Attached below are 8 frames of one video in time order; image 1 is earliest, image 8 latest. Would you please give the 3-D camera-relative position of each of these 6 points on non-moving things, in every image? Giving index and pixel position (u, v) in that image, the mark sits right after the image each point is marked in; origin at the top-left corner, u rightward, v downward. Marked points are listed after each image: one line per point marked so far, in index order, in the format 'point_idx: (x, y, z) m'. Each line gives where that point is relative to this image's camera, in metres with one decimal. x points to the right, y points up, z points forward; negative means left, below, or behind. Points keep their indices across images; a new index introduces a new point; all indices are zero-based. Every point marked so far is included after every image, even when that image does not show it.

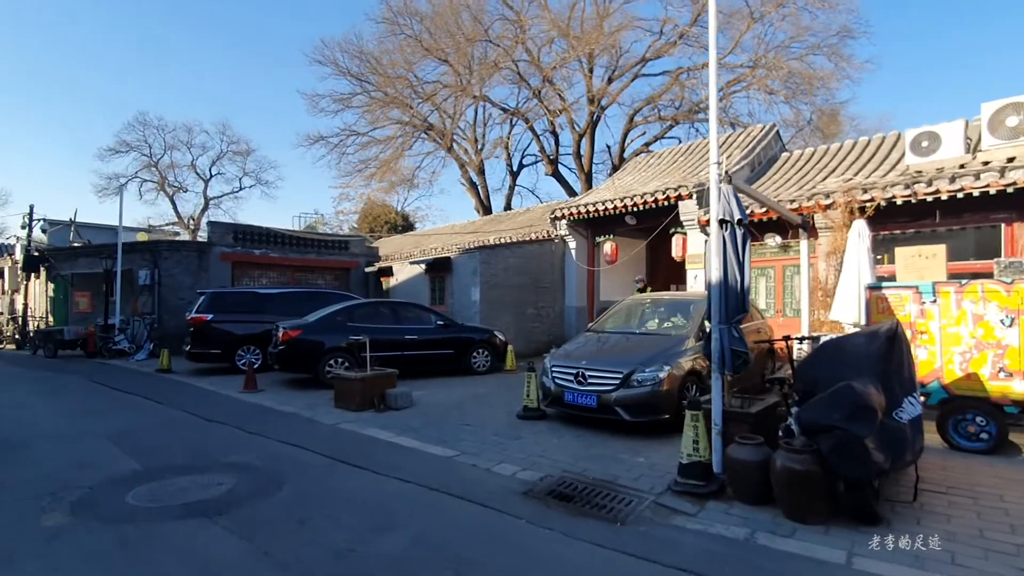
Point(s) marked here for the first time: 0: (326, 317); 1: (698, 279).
0: (-3.7, -0.6, +10.4) m
1: (+4.4, +0.2, +12.4) m
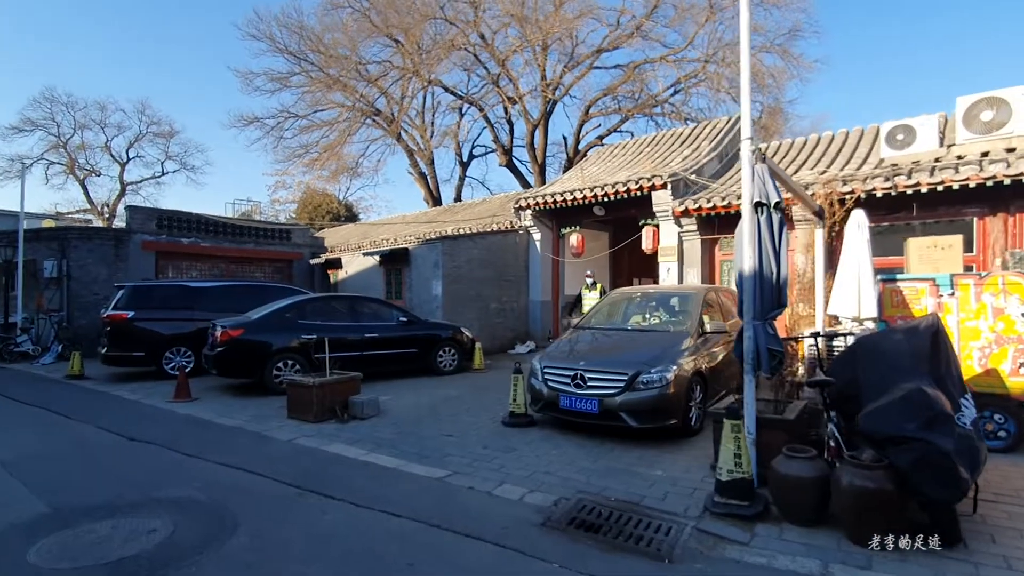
0: (-4.2, -0.5, +9.2) m
1: (+3.7, +0.4, +12.0) m
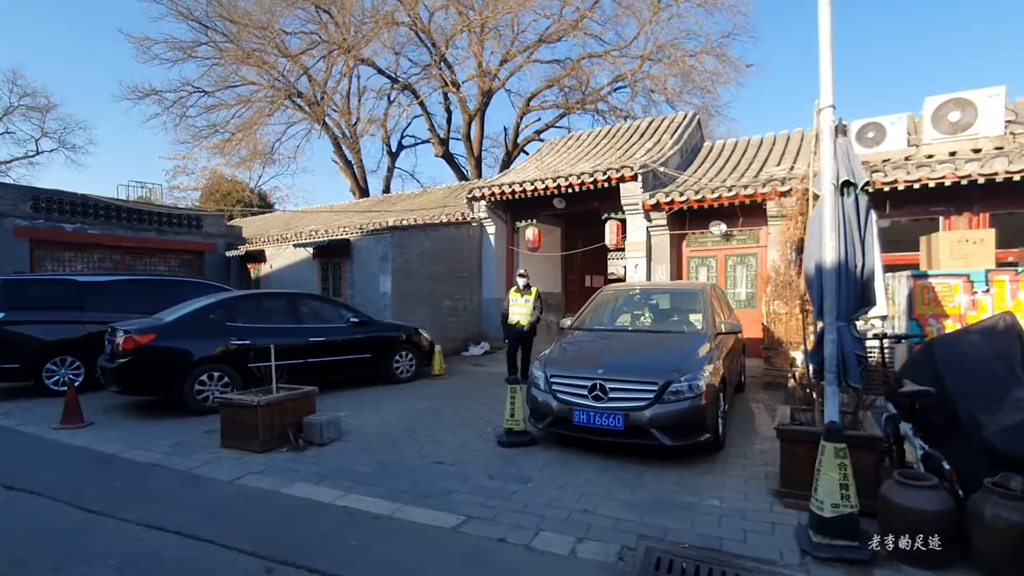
0: (-4.6, -0.4, +7.5) m
1: (+2.8, +0.4, +11.5) m
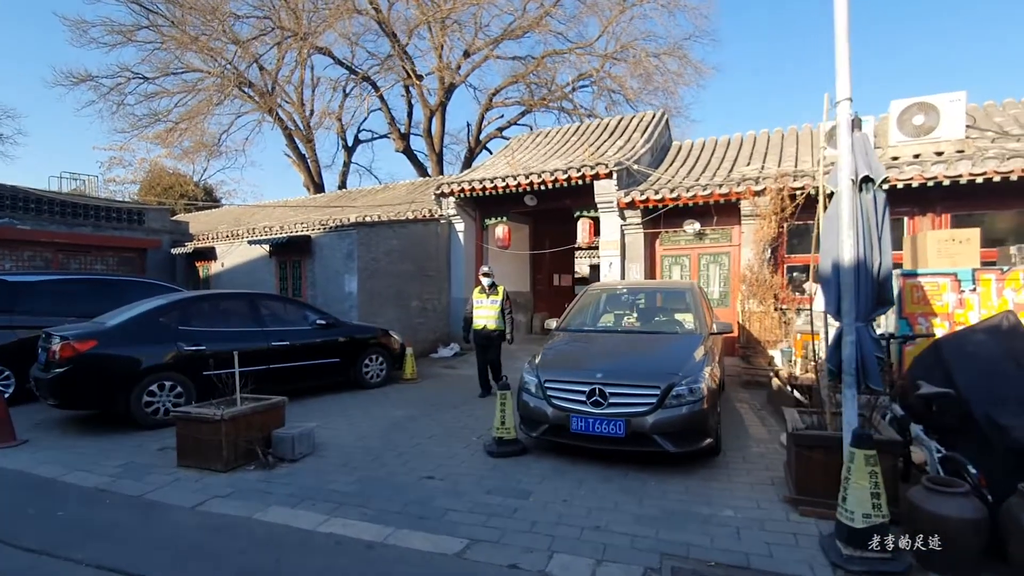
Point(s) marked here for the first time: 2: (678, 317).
0: (-4.8, -0.4, +6.7) m
1: (+2.2, +0.5, +11.3) m
2: (+2.1, -0.4, +6.8) m
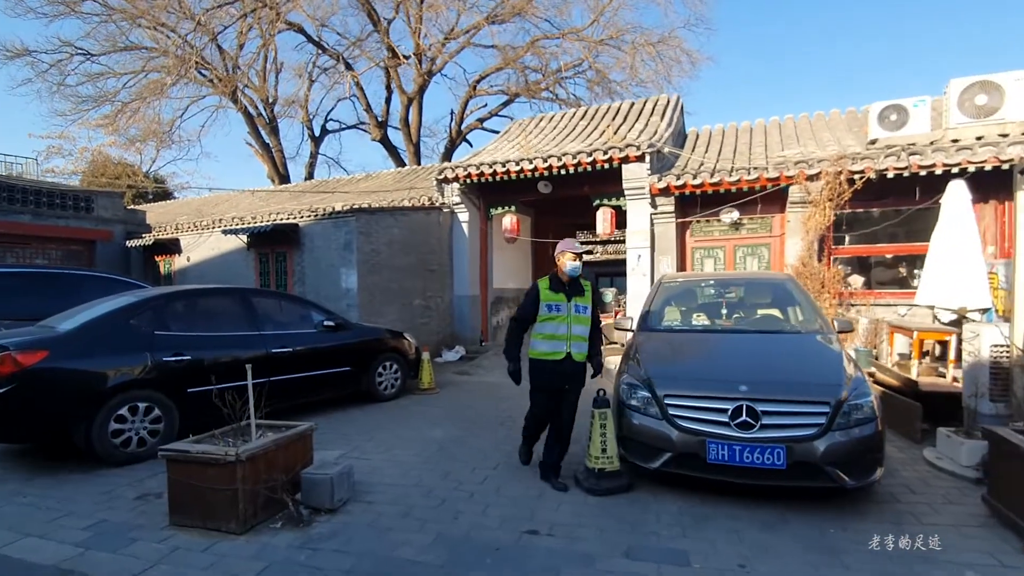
0: (-4.0, -0.3, +5.2) m
1: (+2.6, +0.6, +10.3) m
2: (+2.8, -0.3, +5.7) m
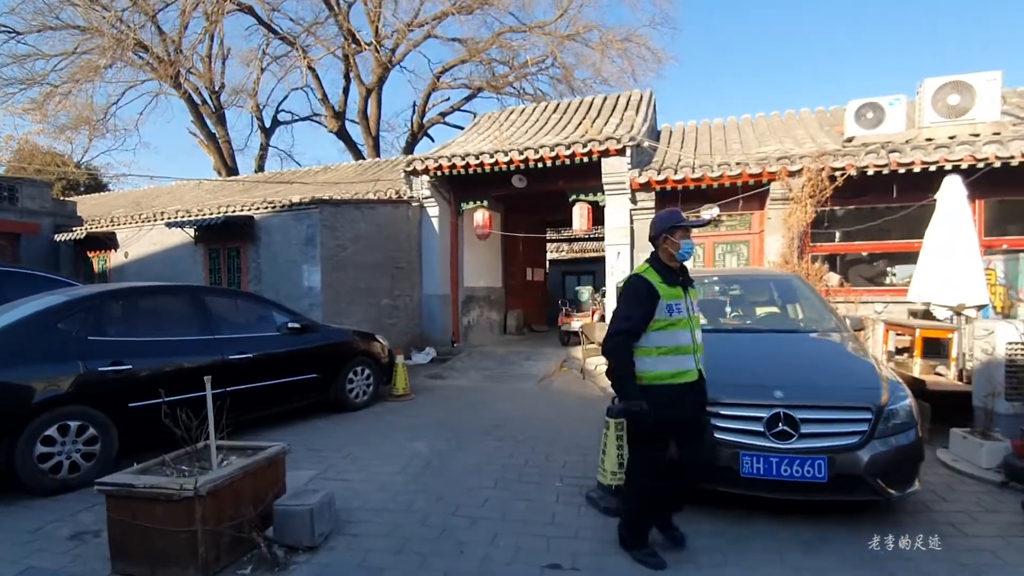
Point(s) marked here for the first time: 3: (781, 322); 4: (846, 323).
0: (-4.0, -0.3, +4.4) m
1: (+2.1, +0.6, +10.0) m
2: (+2.7, -0.2, +5.5) m
3: (+2.6, -0.3, +5.2) m
4: (+3.3, -0.4, +5.2) m
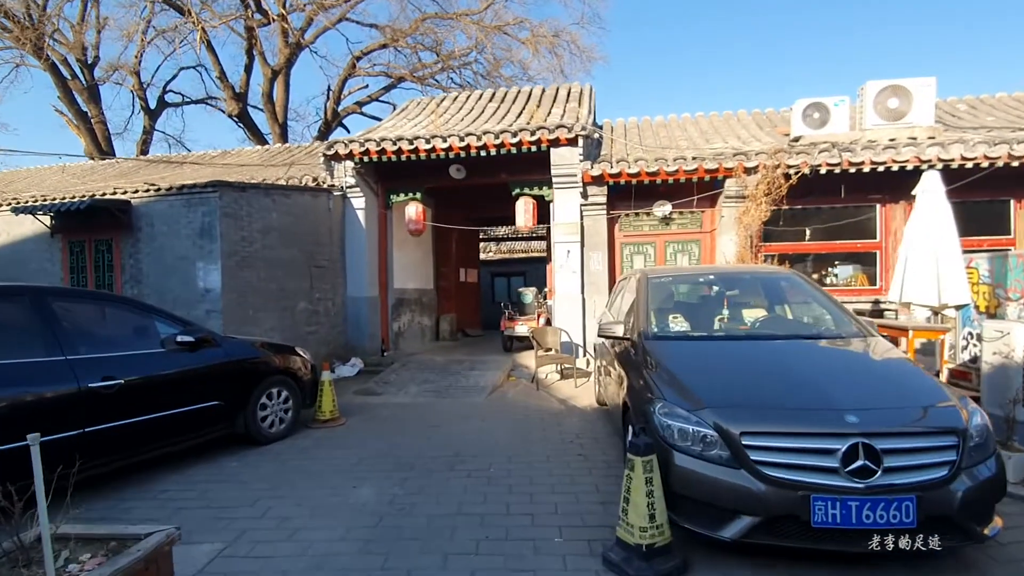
0: (-4.1, -0.3, +2.7) m
1: (+1.1, +0.6, +9.3) m
2: (+2.4, -0.2, +4.9) m
3: (+2.3, -0.3, +4.6) m
4: (+3.0, -0.4, +4.7) m
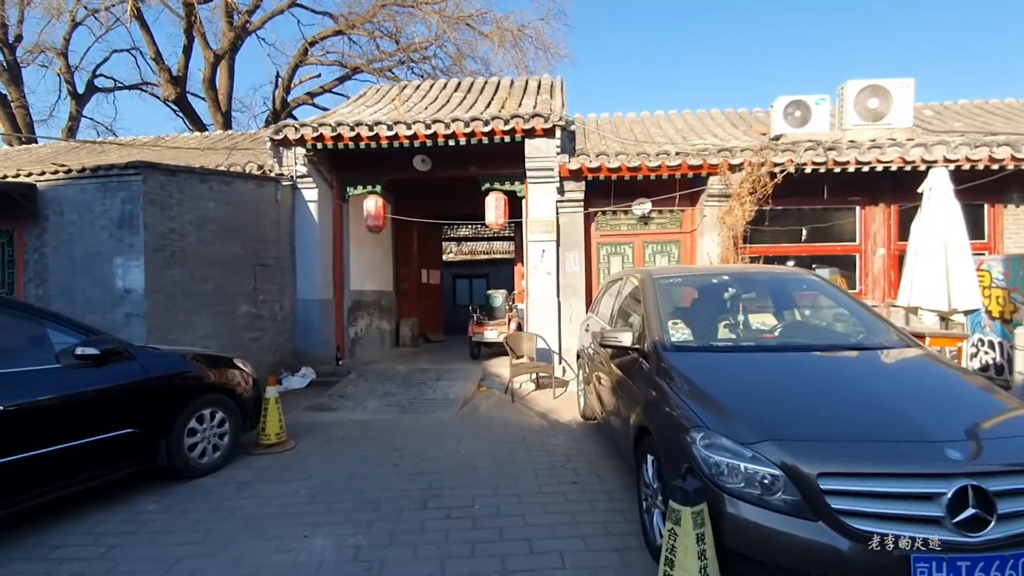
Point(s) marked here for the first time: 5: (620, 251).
0: (-4.0, -0.3, +1.6) m
1: (+0.6, +0.5, +8.6) m
2: (+2.3, -0.3, +4.4) m
3: (+2.2, -0.4, +4.1) m
4: (+2.9, -0.4, +4.2) m
5: (+1.9, +0.6, +9.0) m
